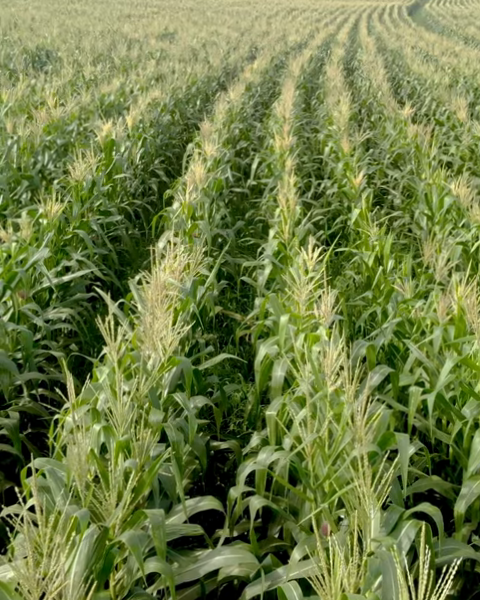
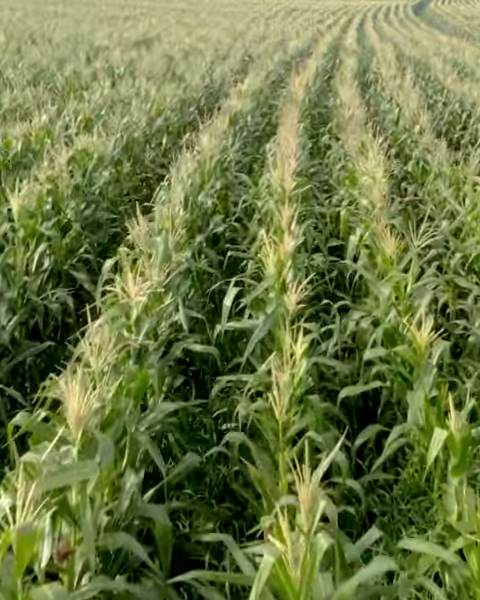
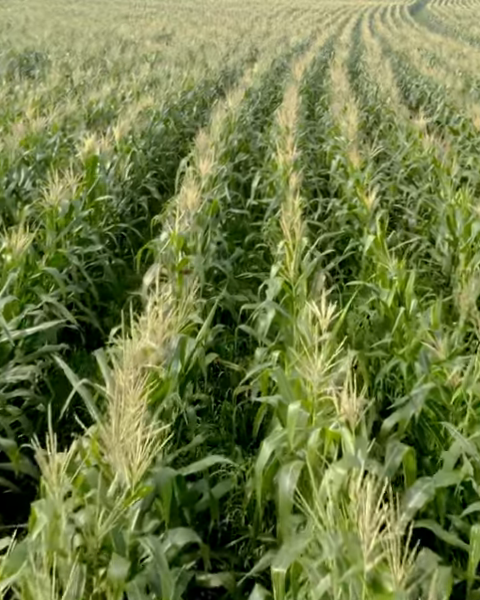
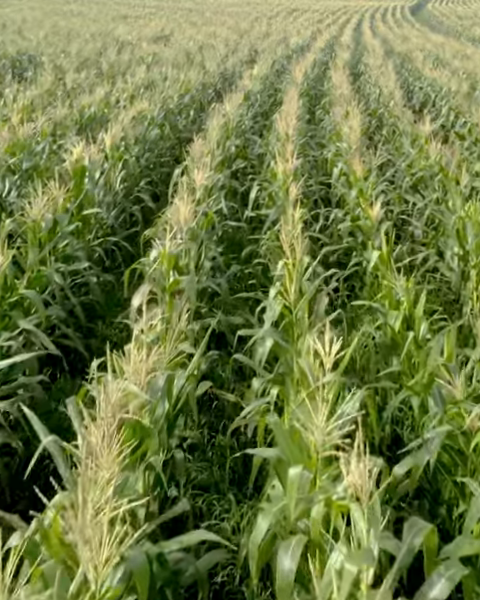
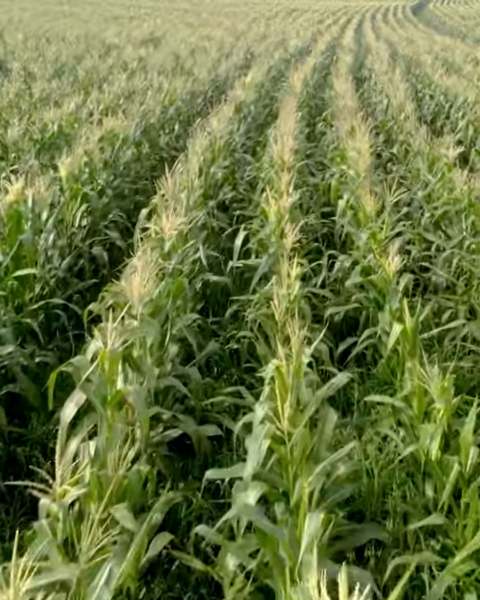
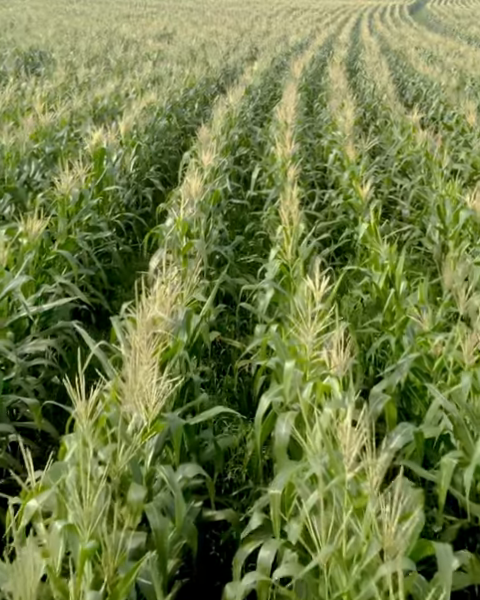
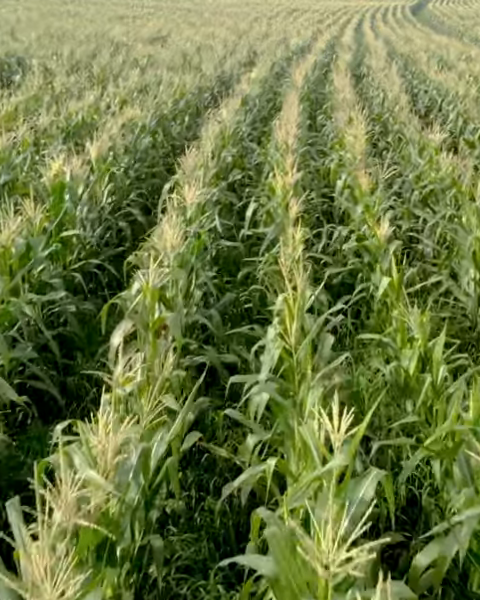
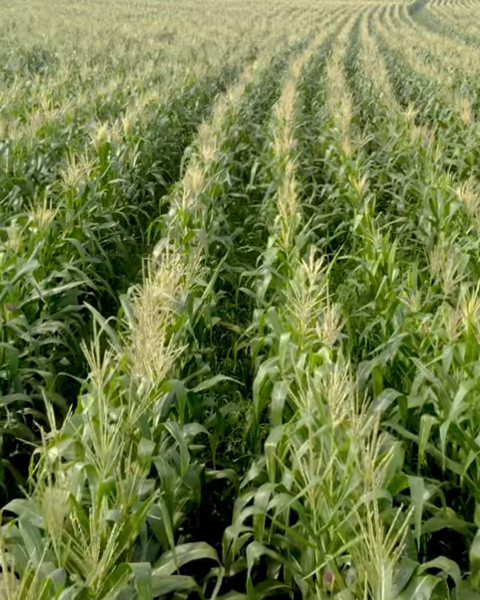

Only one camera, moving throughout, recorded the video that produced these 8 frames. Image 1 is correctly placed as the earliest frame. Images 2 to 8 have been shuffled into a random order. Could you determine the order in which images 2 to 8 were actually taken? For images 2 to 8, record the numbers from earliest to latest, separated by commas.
8, 6, 3, 4, 7, 5, 2
